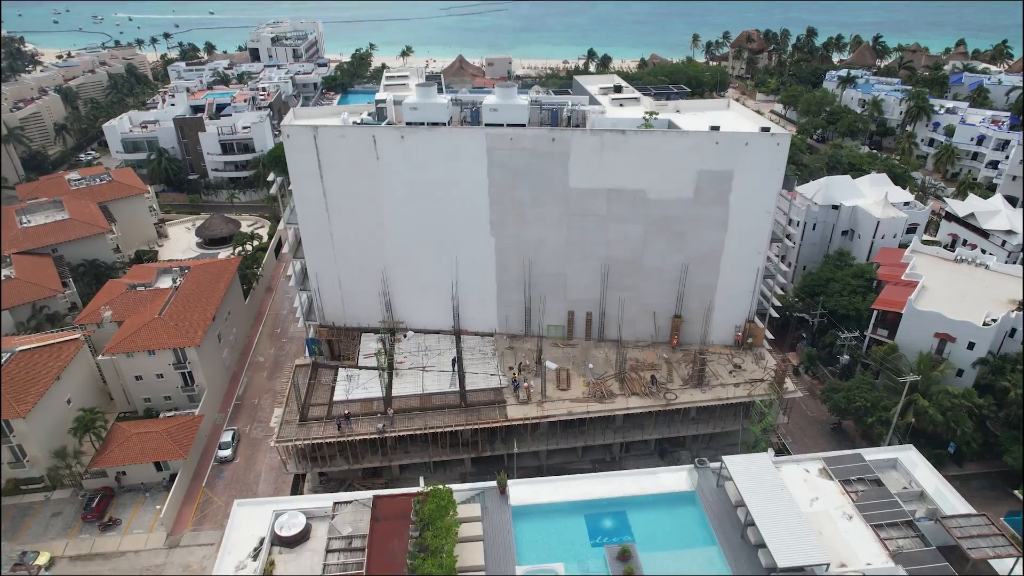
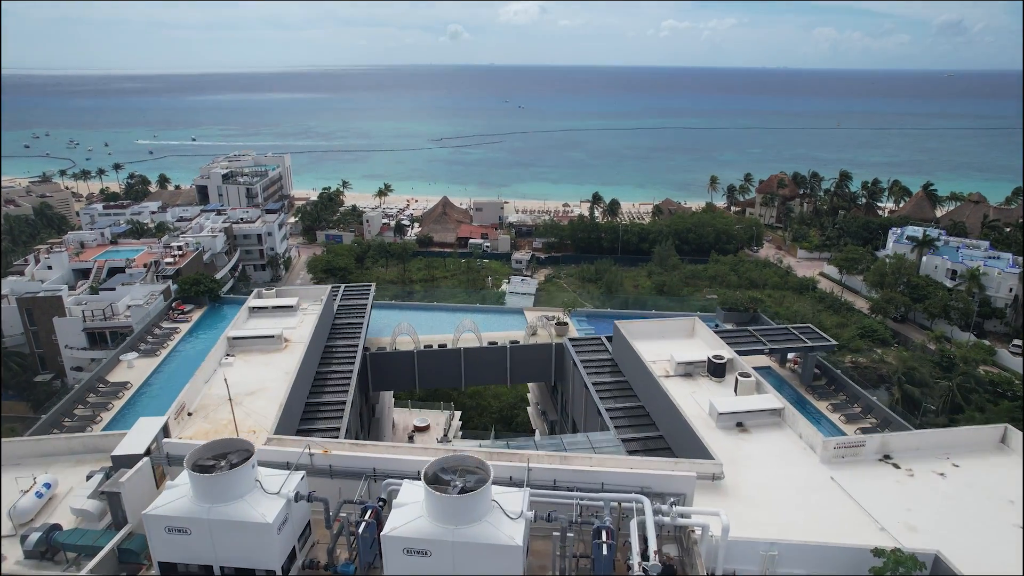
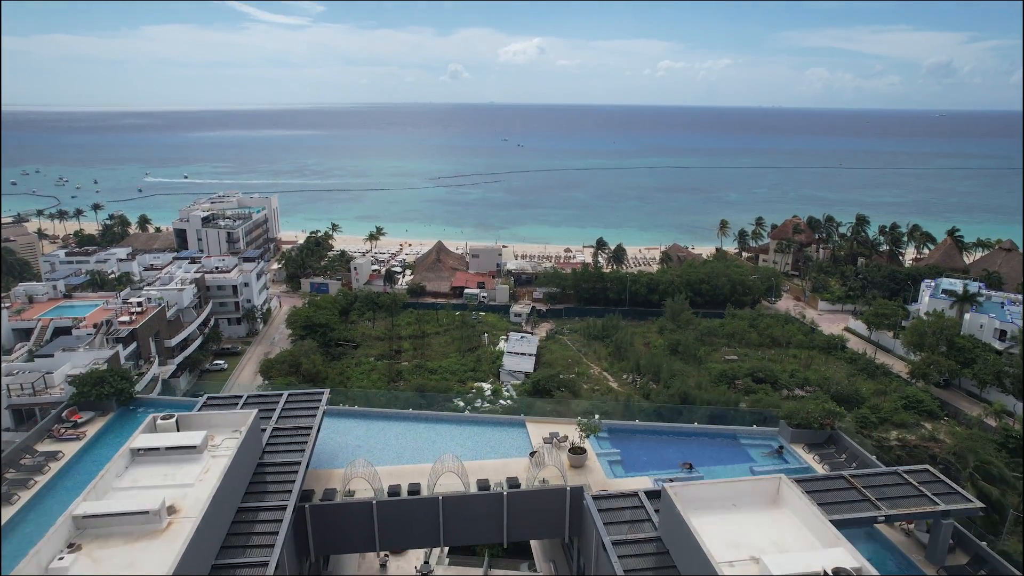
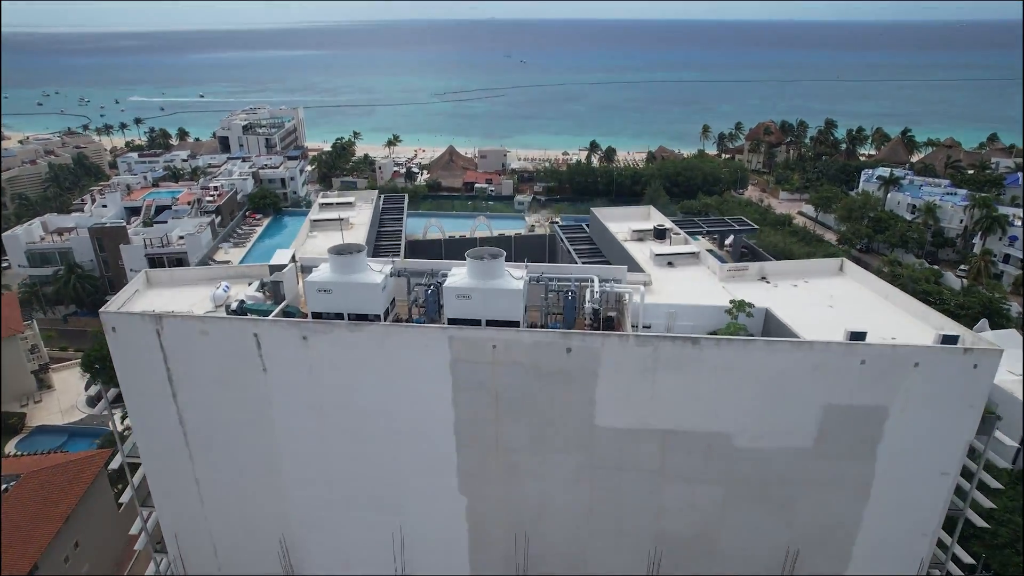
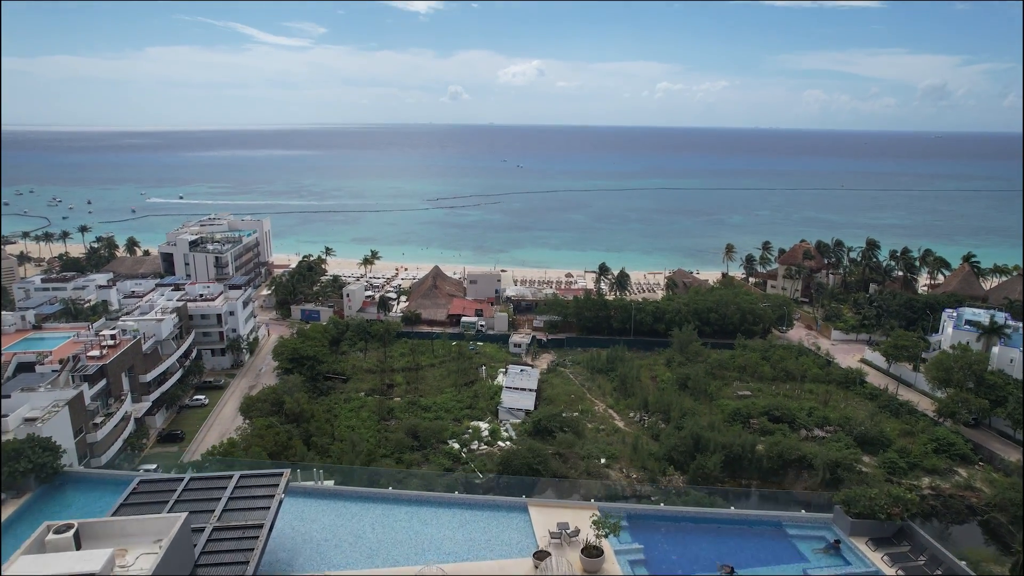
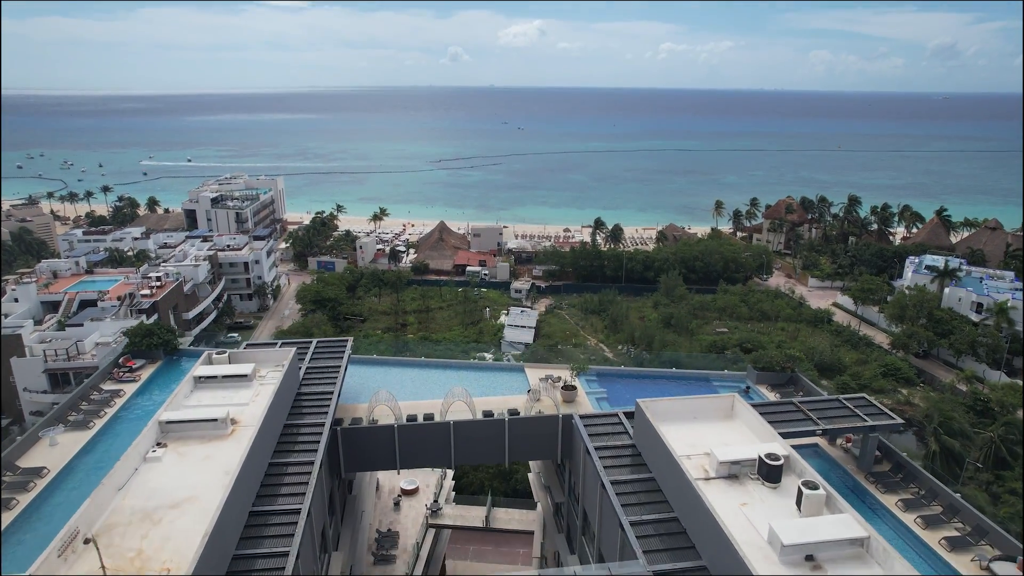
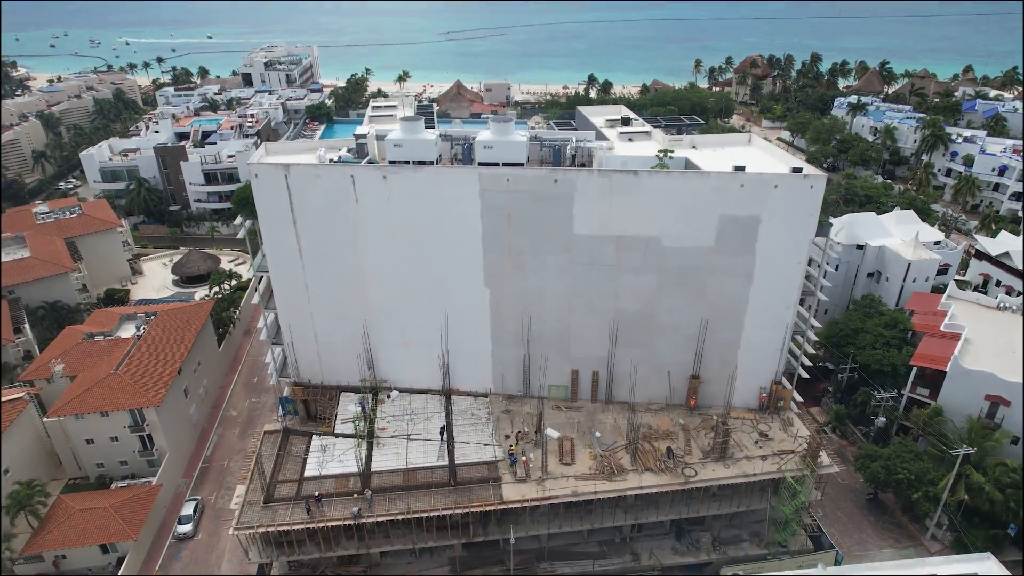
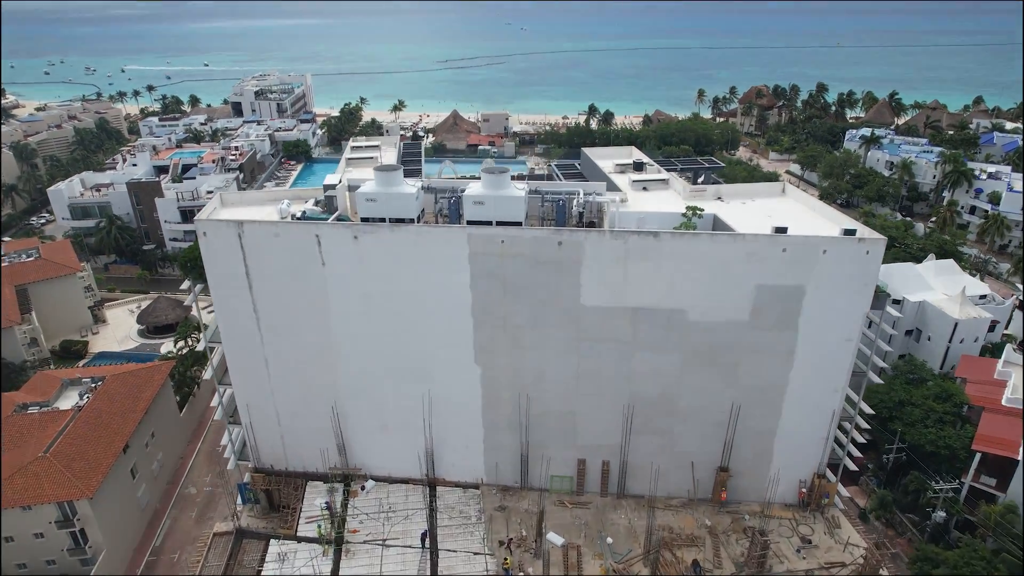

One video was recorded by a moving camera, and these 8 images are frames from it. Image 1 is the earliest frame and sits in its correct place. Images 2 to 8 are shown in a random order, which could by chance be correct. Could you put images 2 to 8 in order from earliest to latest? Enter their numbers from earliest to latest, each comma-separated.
7, 8, 4, 2, 6, 3, 5
